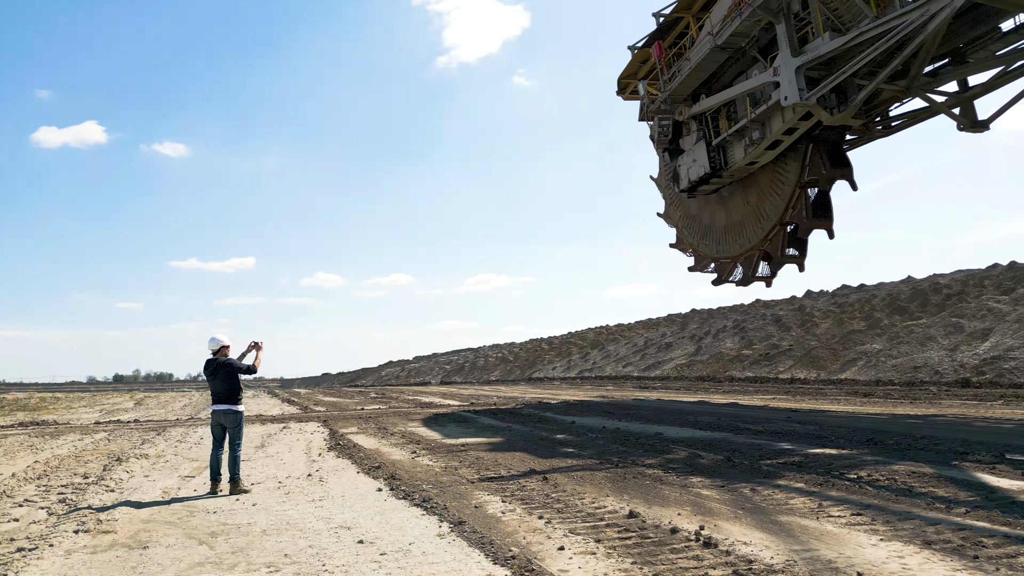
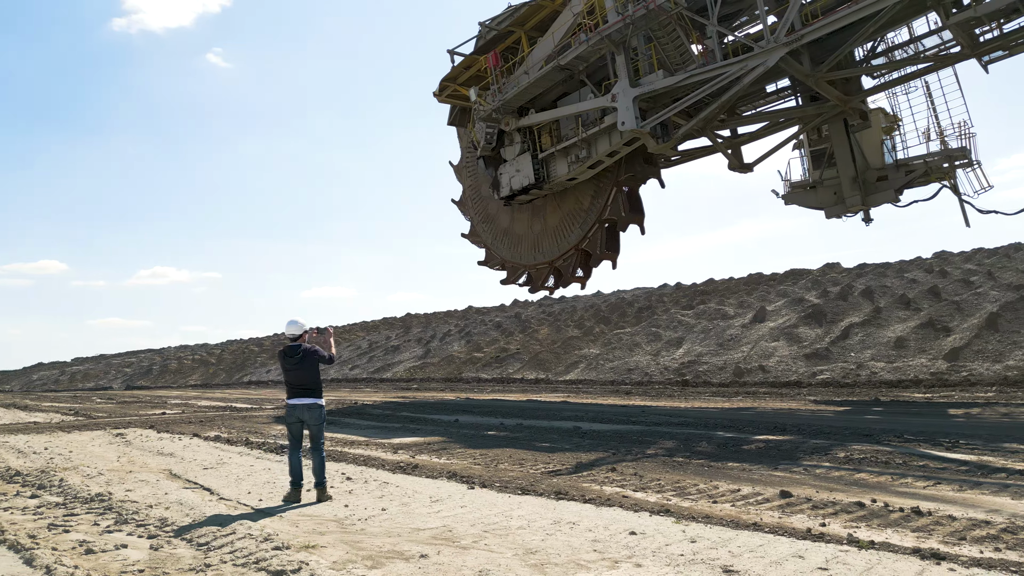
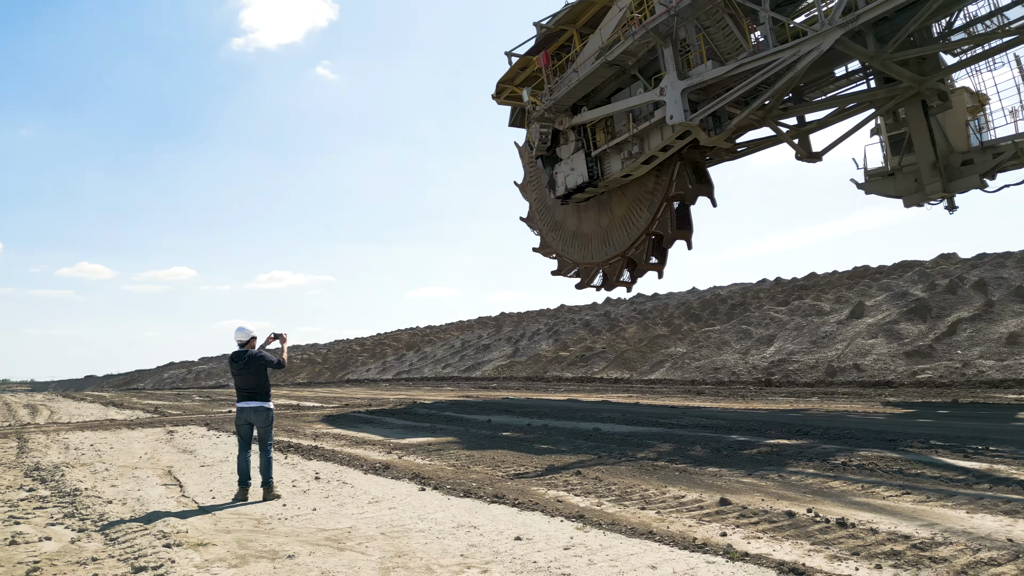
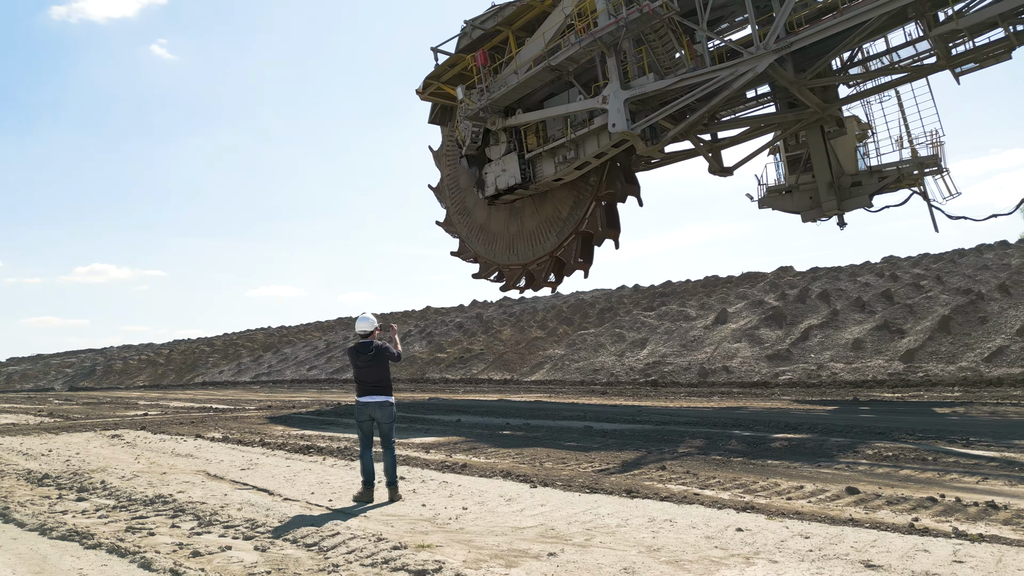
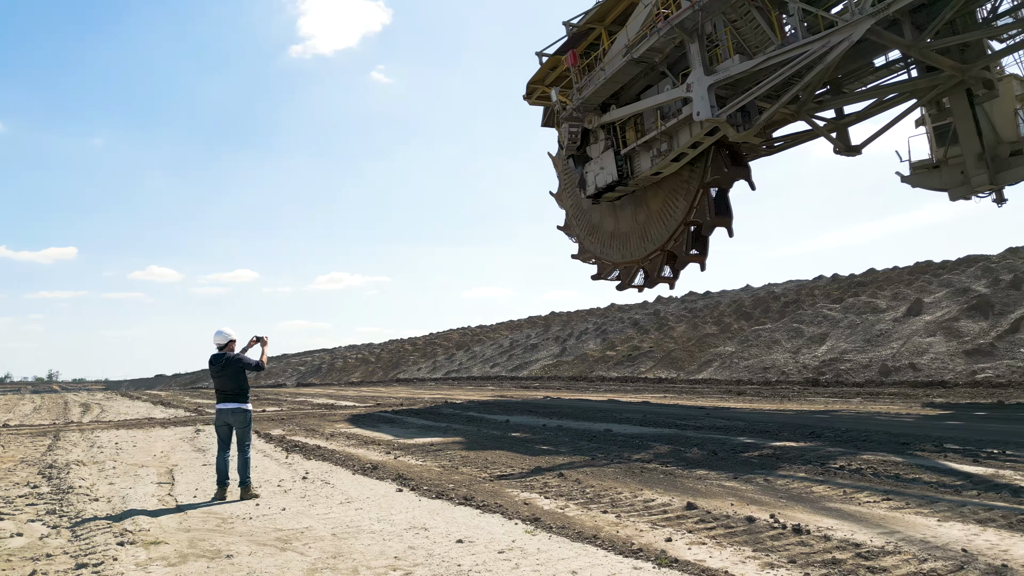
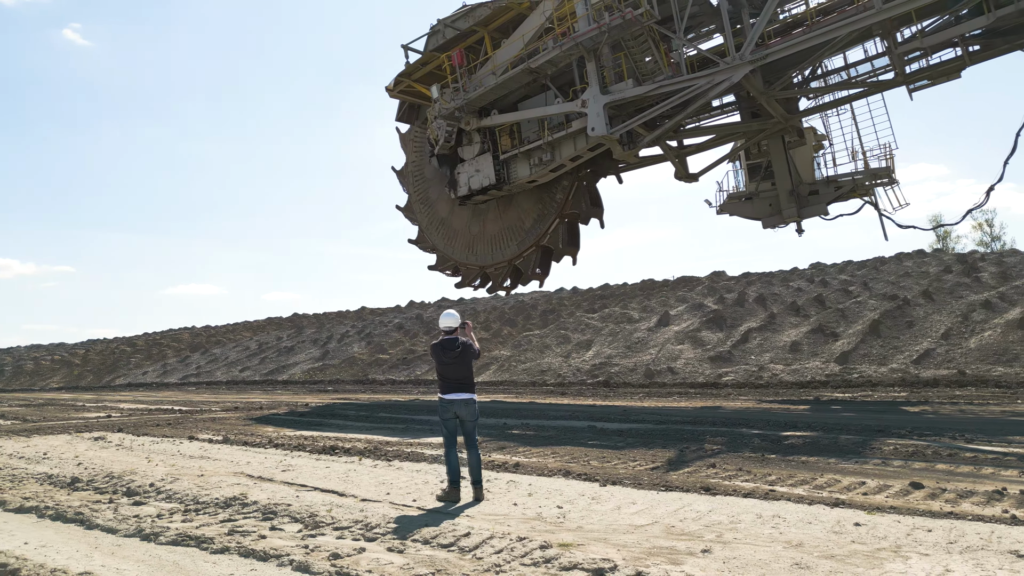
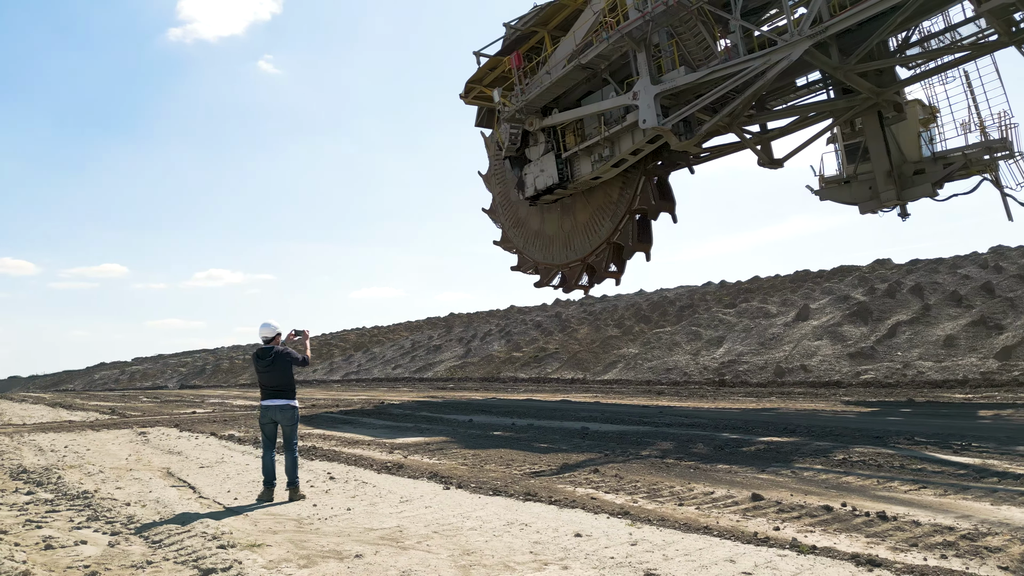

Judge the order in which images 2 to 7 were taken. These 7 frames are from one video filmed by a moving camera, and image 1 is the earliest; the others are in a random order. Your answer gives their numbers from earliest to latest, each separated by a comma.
5, 3, 7, 2, 4, 6
